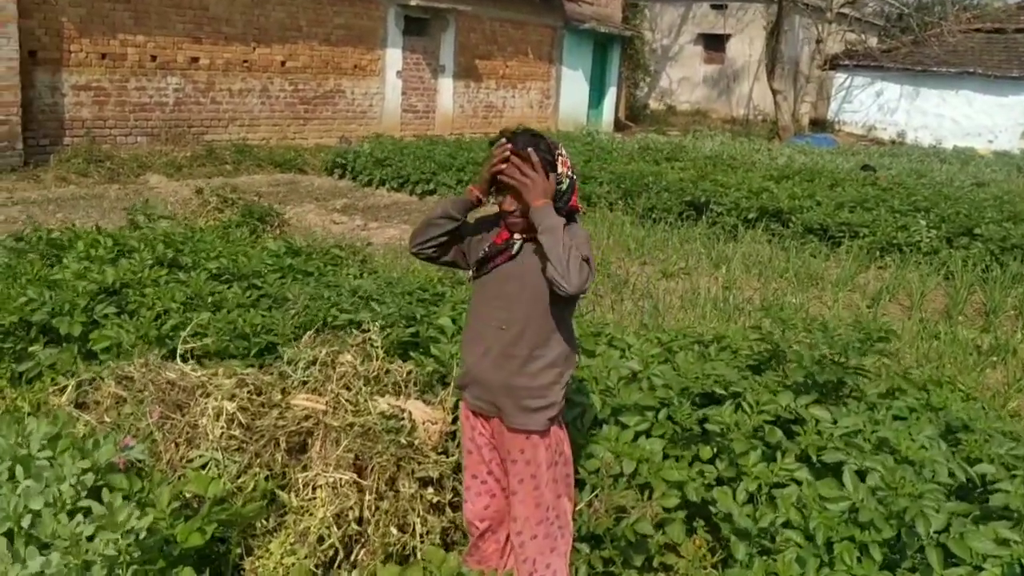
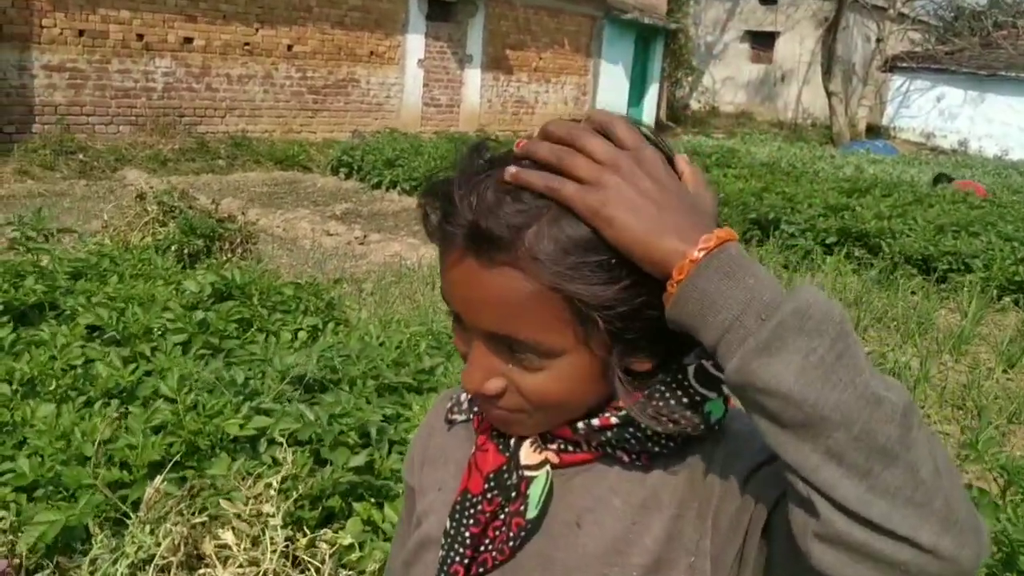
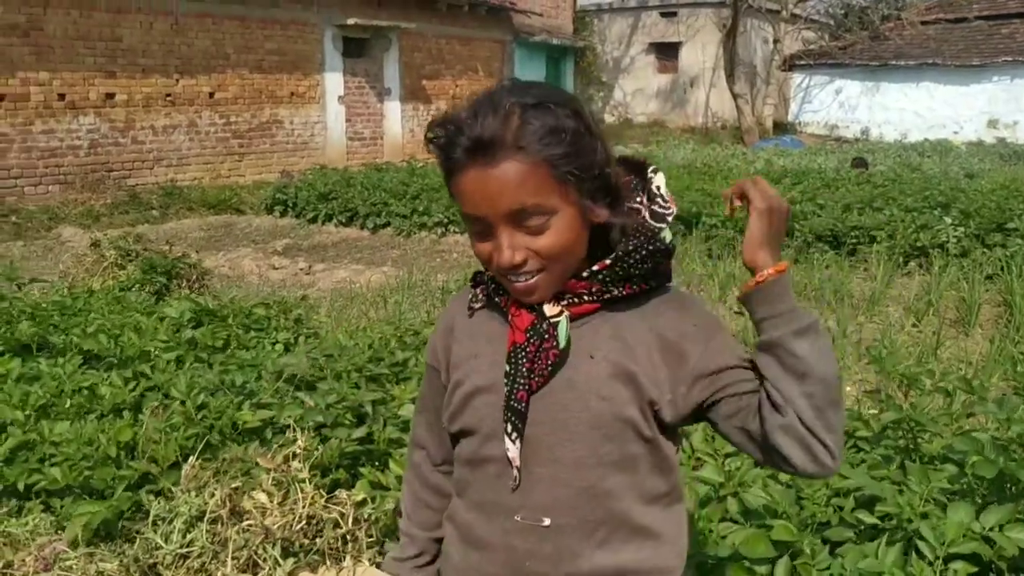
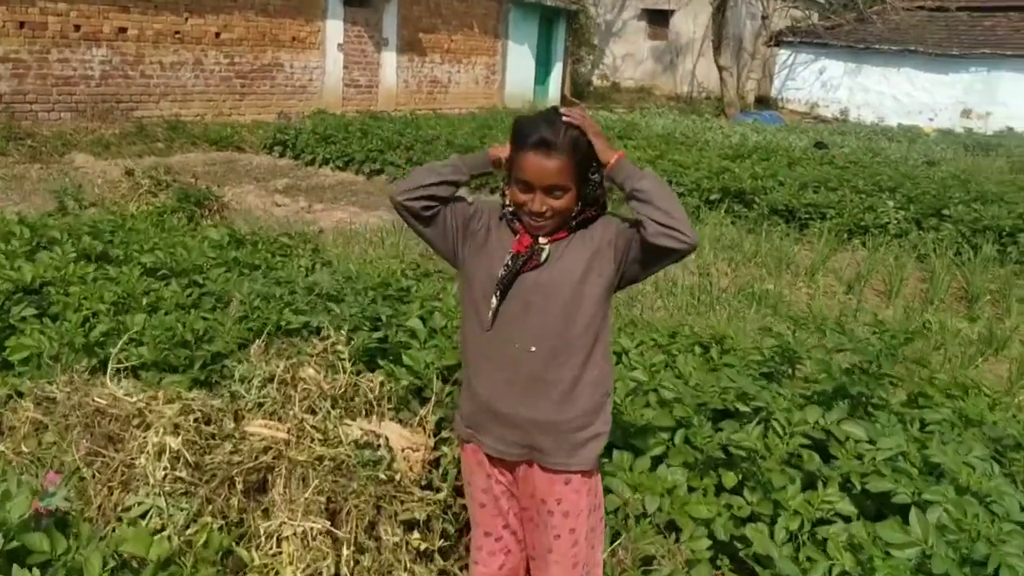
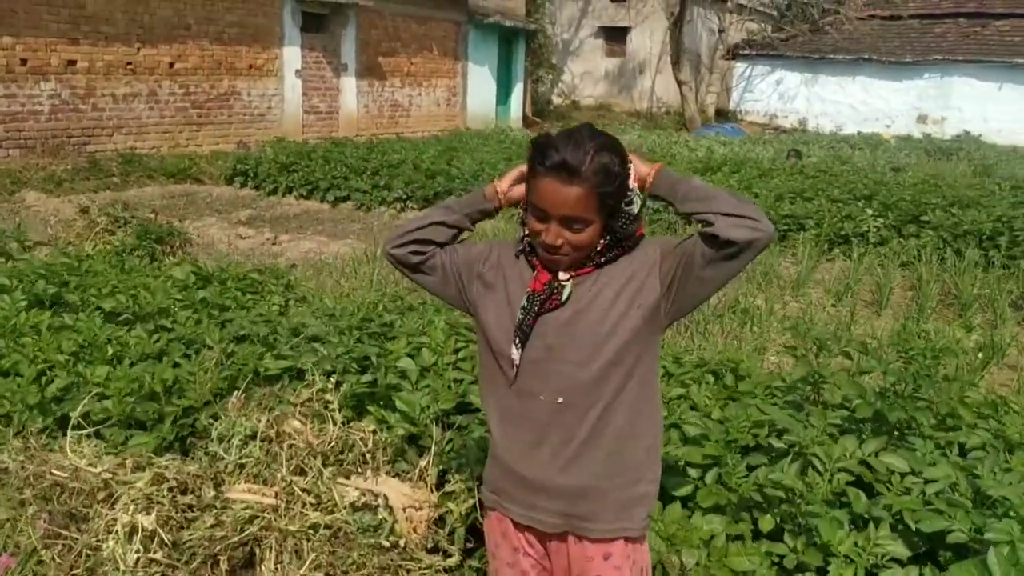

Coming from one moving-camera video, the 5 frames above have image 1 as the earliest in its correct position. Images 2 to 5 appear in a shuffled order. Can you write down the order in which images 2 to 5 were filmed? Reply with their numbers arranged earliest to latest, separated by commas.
4, 5, 3, 2
